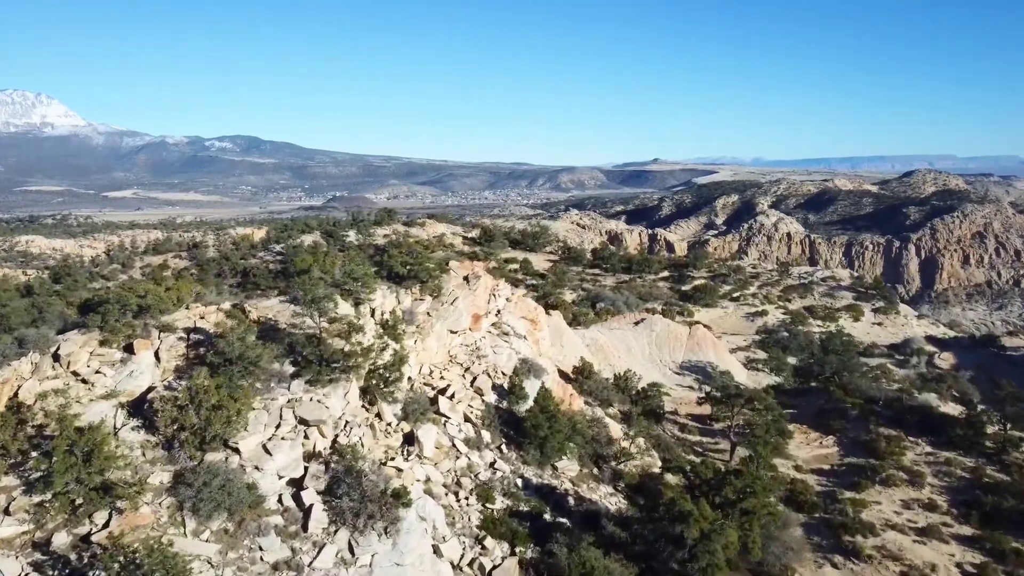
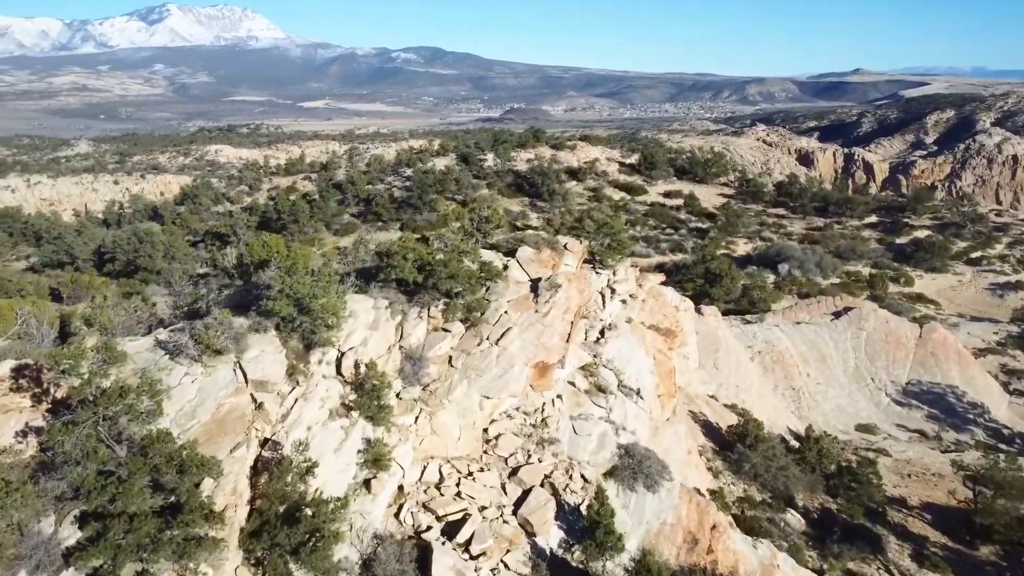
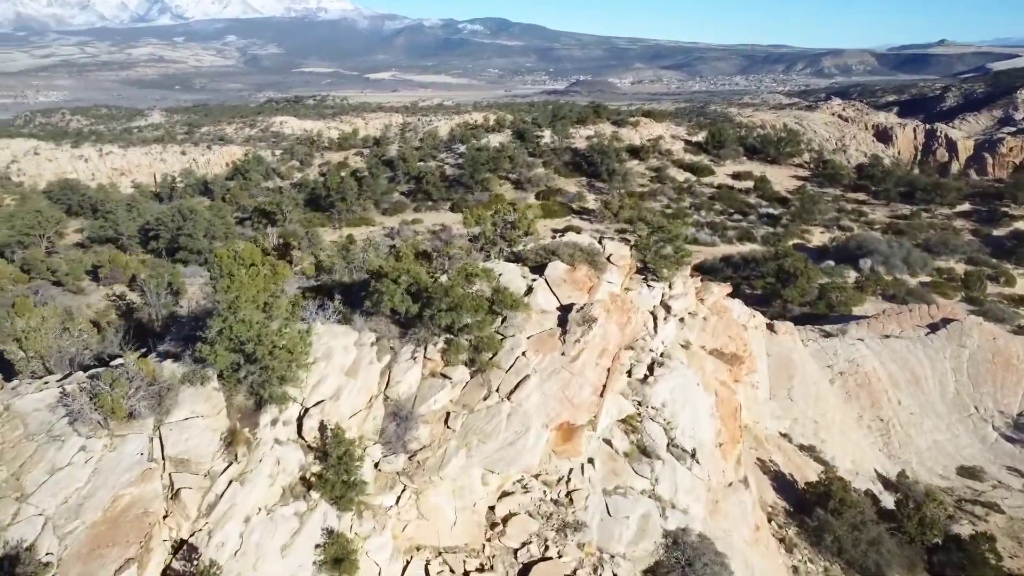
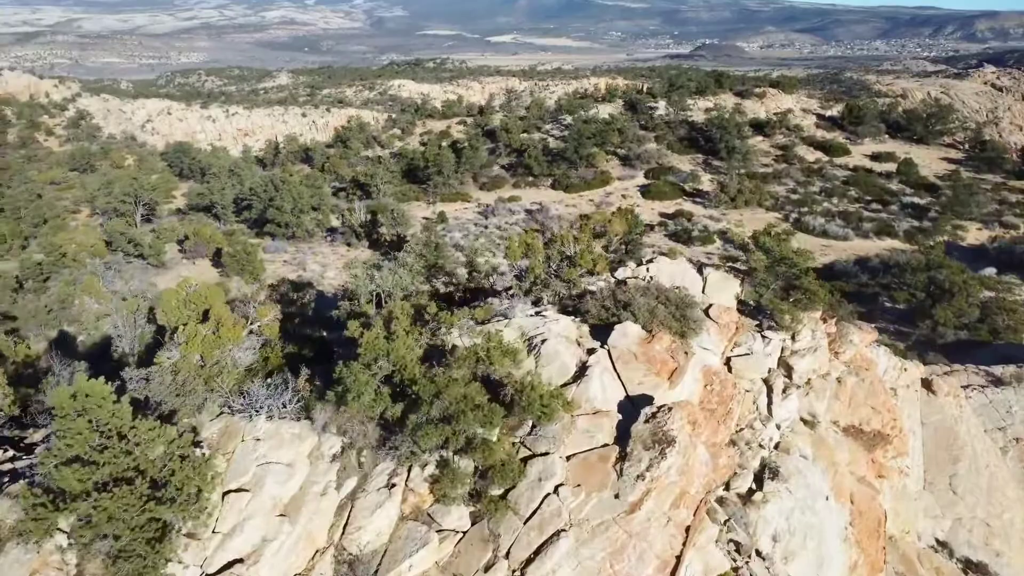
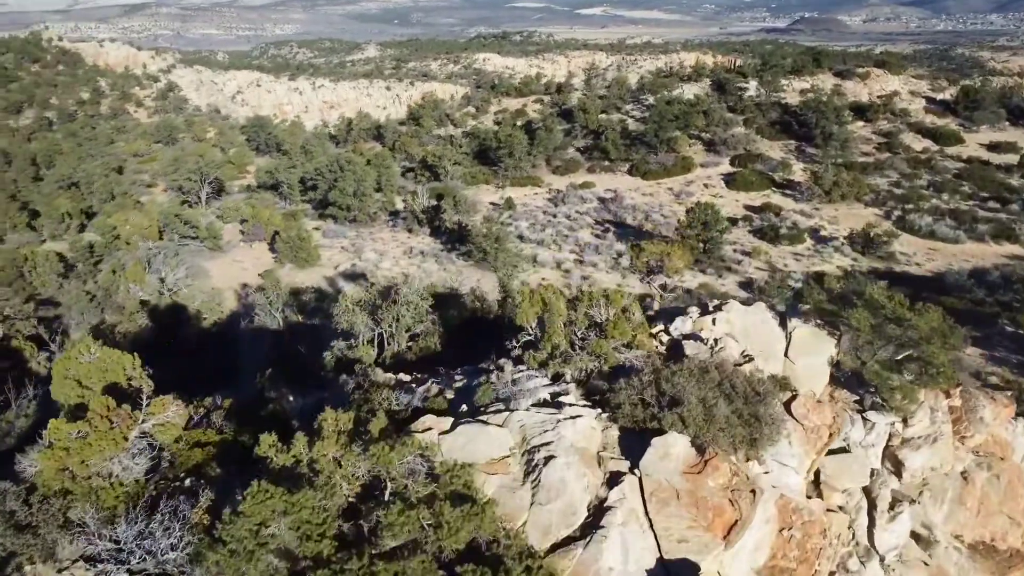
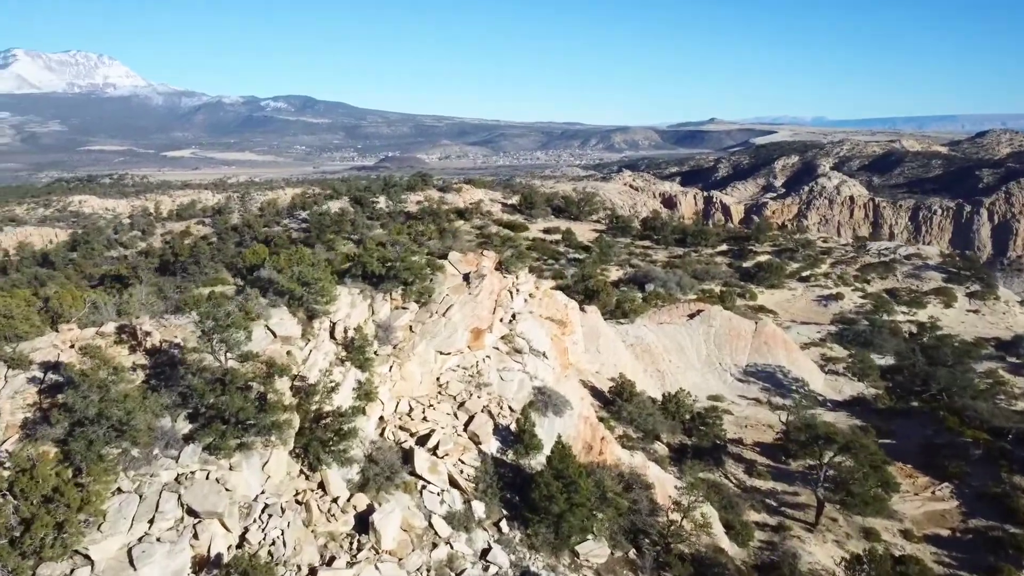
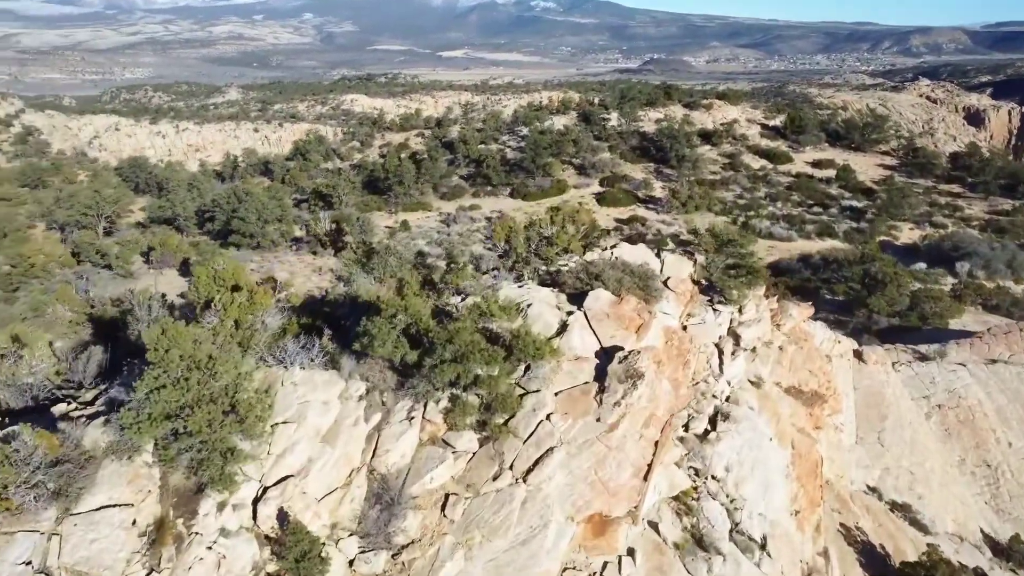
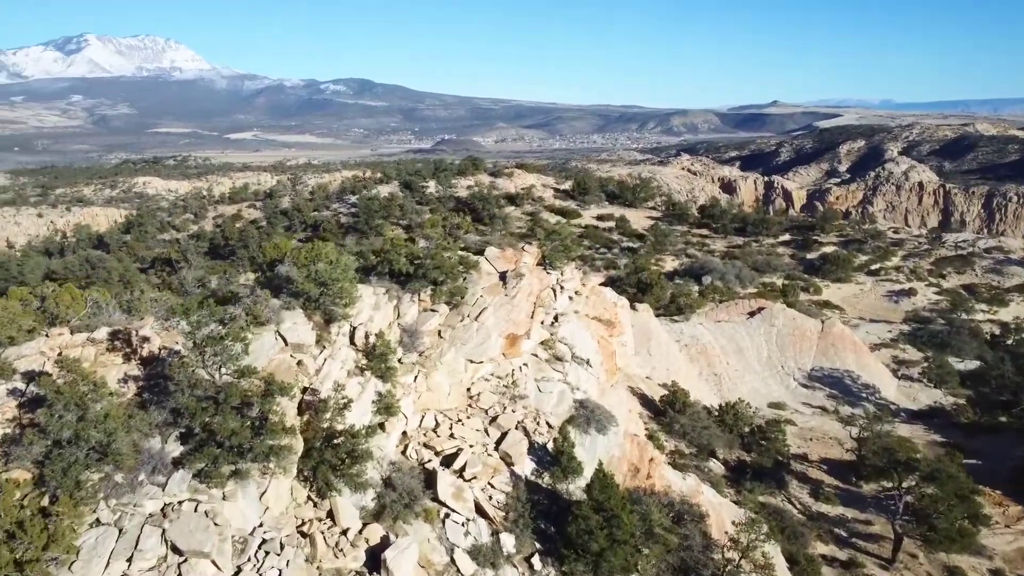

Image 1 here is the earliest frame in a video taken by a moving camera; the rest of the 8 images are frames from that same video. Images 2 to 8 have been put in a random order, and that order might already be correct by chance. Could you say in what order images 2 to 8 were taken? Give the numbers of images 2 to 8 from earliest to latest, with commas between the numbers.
6, 8, 2, 3, 7, 4, 5
